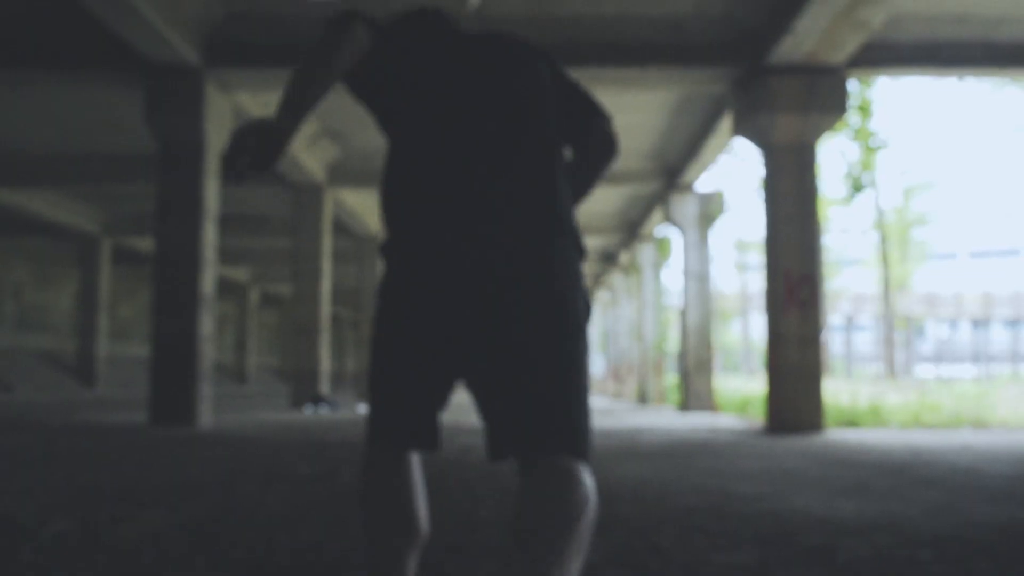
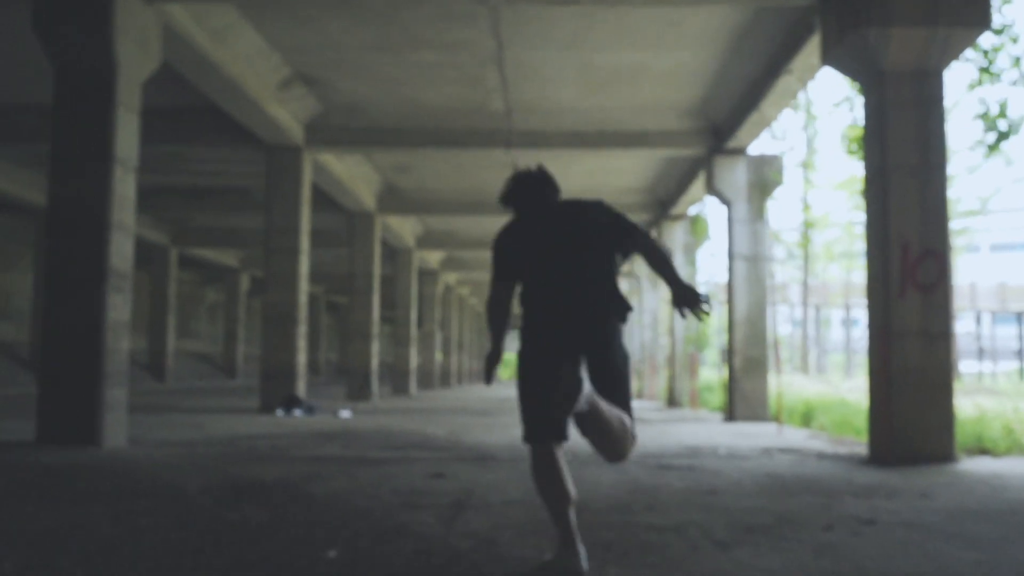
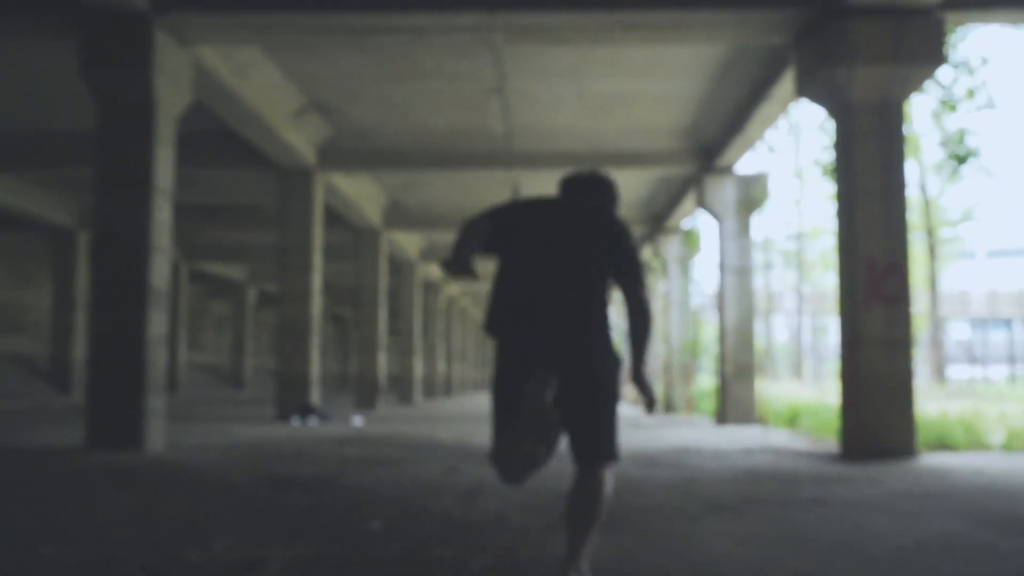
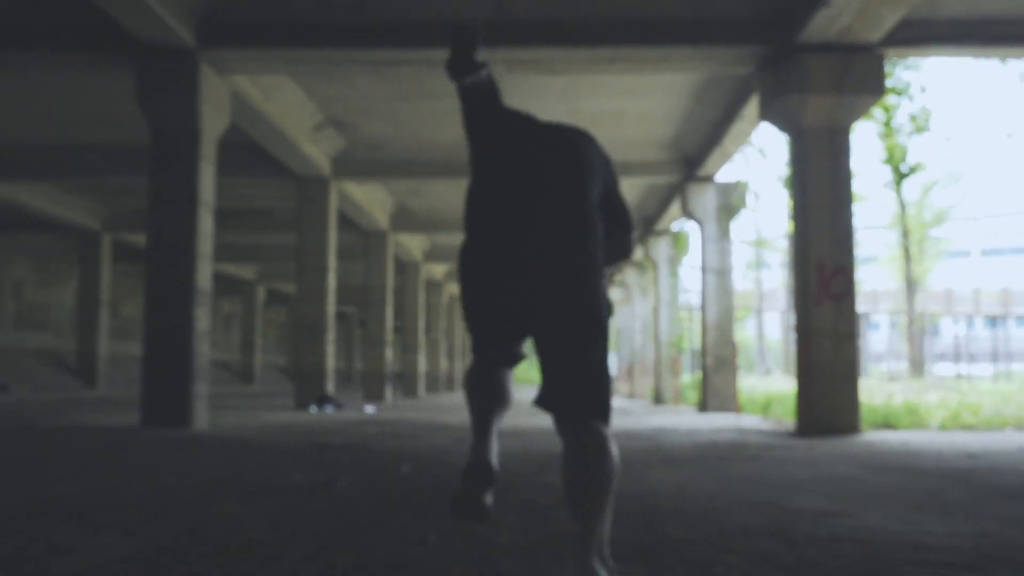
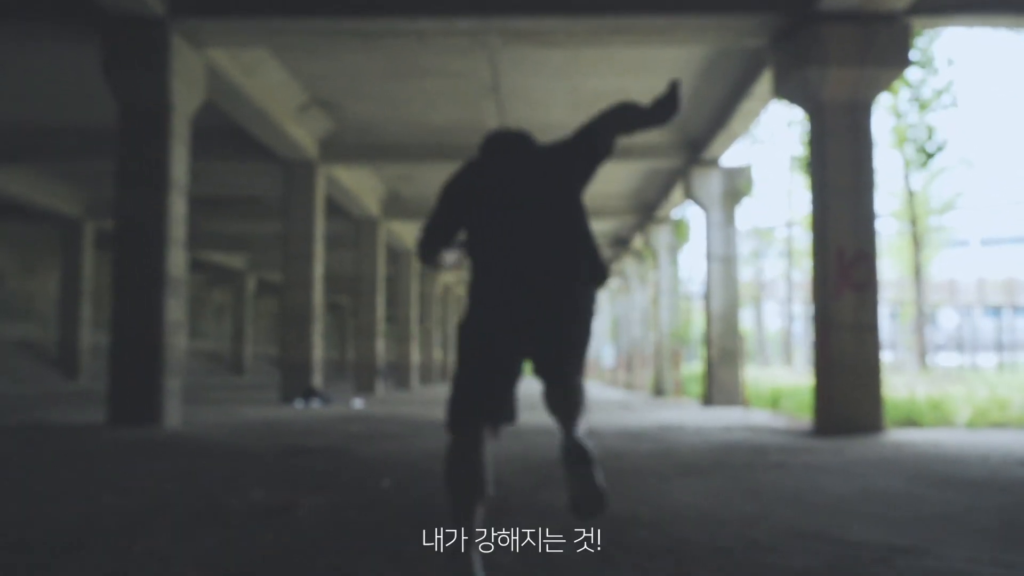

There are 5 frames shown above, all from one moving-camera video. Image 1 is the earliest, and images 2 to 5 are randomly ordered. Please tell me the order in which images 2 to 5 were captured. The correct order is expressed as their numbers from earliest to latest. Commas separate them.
4, 5, 3, 2
